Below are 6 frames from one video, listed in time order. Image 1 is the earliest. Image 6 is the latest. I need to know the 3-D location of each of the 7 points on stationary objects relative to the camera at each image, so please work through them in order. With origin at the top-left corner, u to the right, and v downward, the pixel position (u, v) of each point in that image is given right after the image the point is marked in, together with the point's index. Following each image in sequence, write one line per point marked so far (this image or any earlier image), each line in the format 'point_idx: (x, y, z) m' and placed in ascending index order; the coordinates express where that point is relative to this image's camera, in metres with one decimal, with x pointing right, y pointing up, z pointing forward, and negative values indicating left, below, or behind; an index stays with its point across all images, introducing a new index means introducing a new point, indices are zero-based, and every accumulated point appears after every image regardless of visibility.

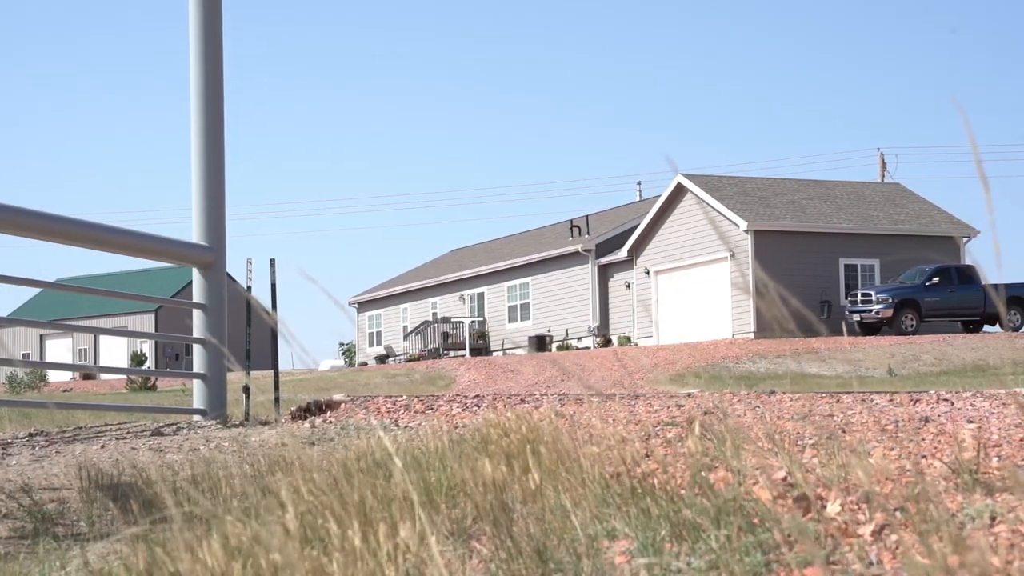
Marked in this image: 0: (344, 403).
0: (-1.0, -0.7, +7.5) m
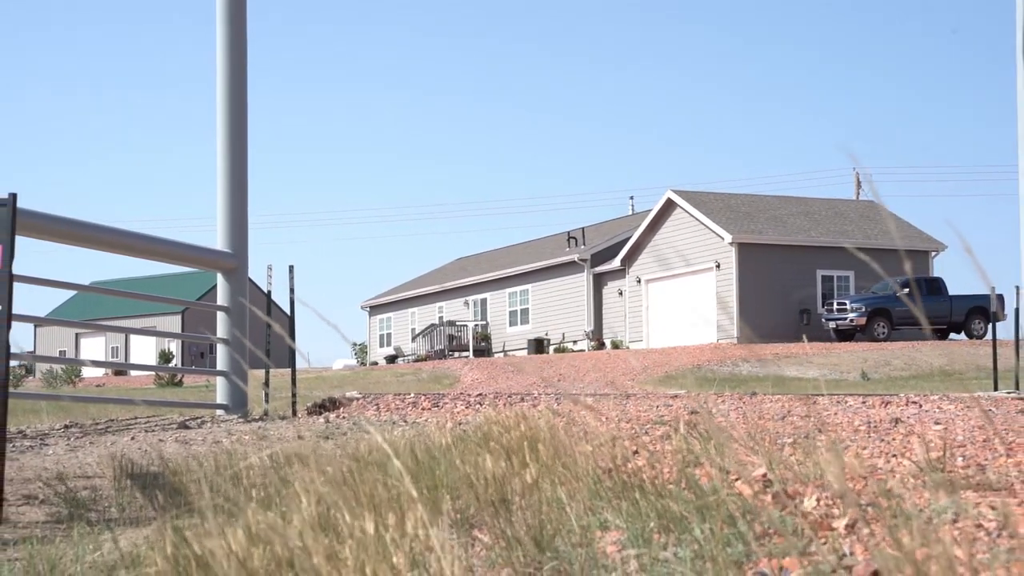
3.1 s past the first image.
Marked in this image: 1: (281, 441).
0: (-1.0, -0.7, +7.9) m
1: (-1.1, -0.7, +5.6) m
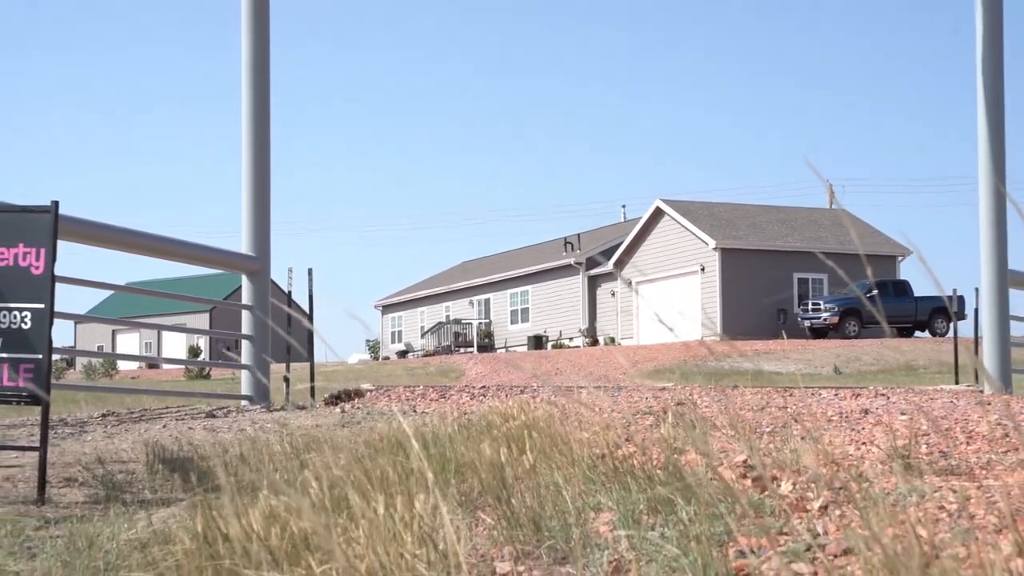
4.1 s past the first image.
0: (-1.0, -0.7, +8.3) m
1: (-1.1, -0.7, +6.0) m
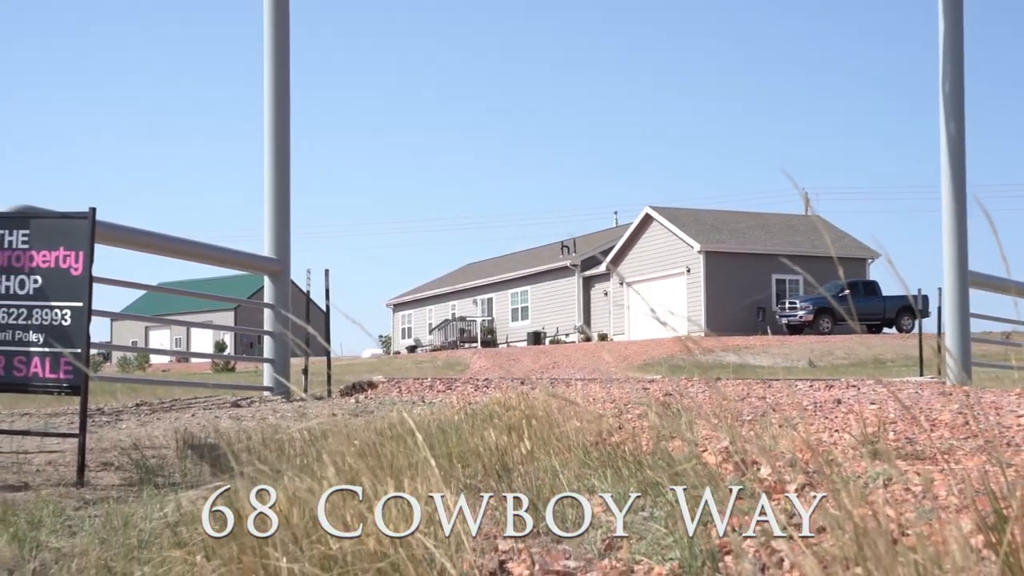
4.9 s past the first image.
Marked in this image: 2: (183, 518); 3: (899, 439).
0: (-1.0, -0.7, +8.7) m
1: (-1.1, -0.7, +6.5) m
2: (-1.5, -1.1, +5.3) m
3: (+1.8, -0.7, +5.5) m
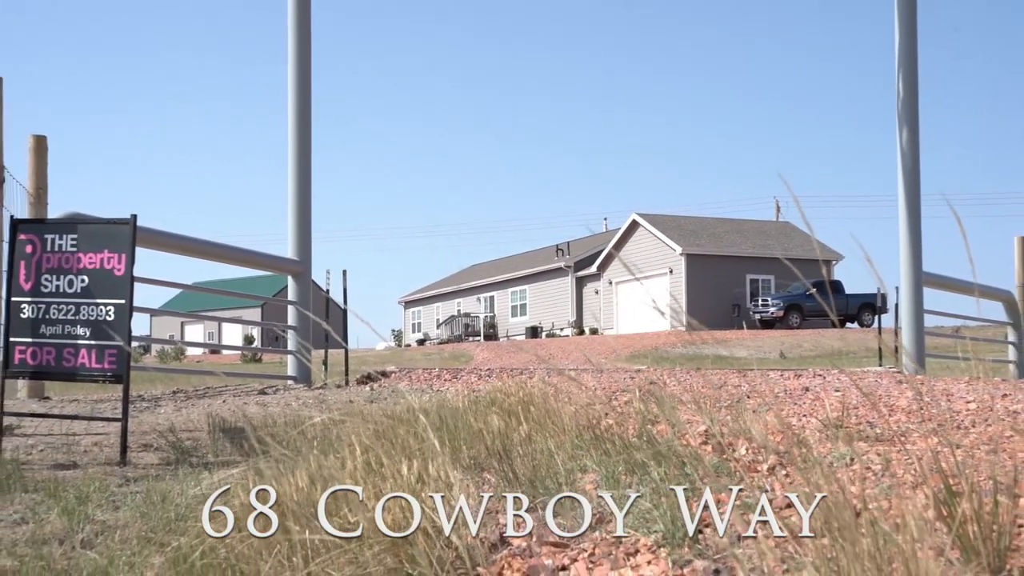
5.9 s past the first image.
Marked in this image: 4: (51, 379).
0: (-1.0, -0.7, +9.3) m
1: (-1.1, -0.7, +7.1) m
2: (-1.5, -1.0, +5.9) m
3: (+1.8, -0.7, +6.1) m
4: (-2.6, -0.5, +6.5) m
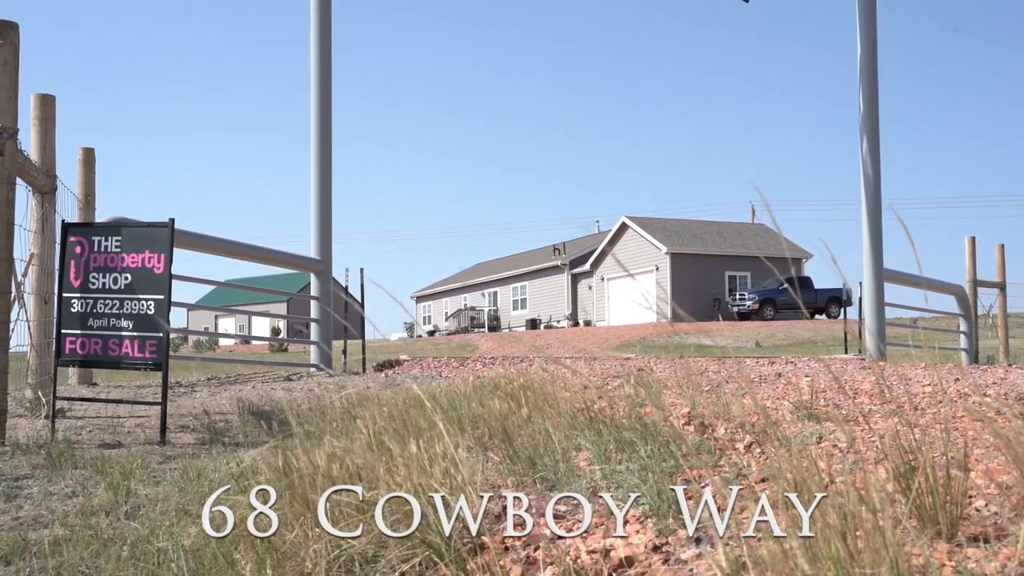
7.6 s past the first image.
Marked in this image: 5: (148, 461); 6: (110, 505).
0: (-1.0, -0.7, +10.0) m
1: (-1.1, -0.7, +7.7) m
2: (-1.5, -1.0, +6.5) m
3: (+1.8, -0.7, +6.7) m
4: (-2.6, -0.5, +7.2) m
5: (-2.1, -1.0, +6.7) m
6: (-2.1, -1.2, +6.2) m
